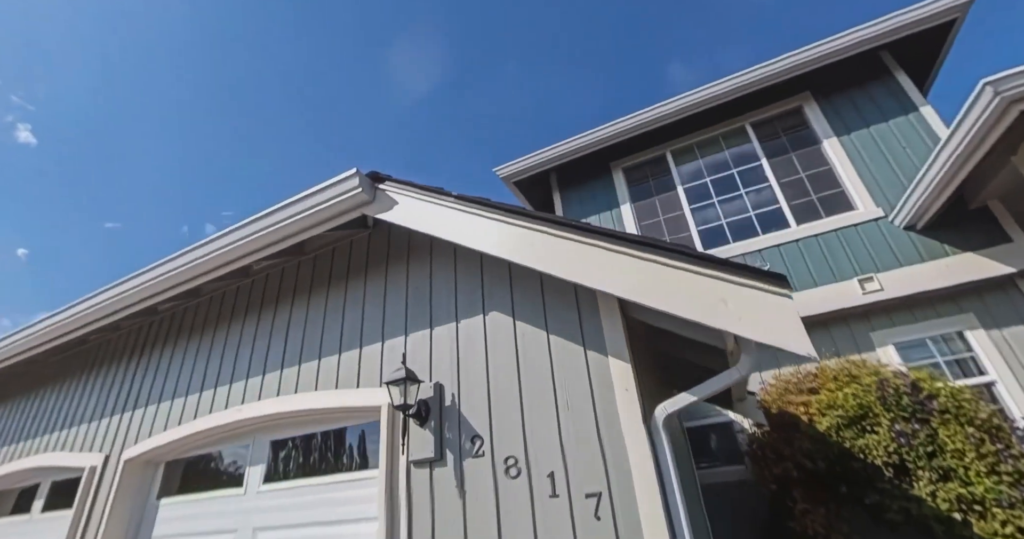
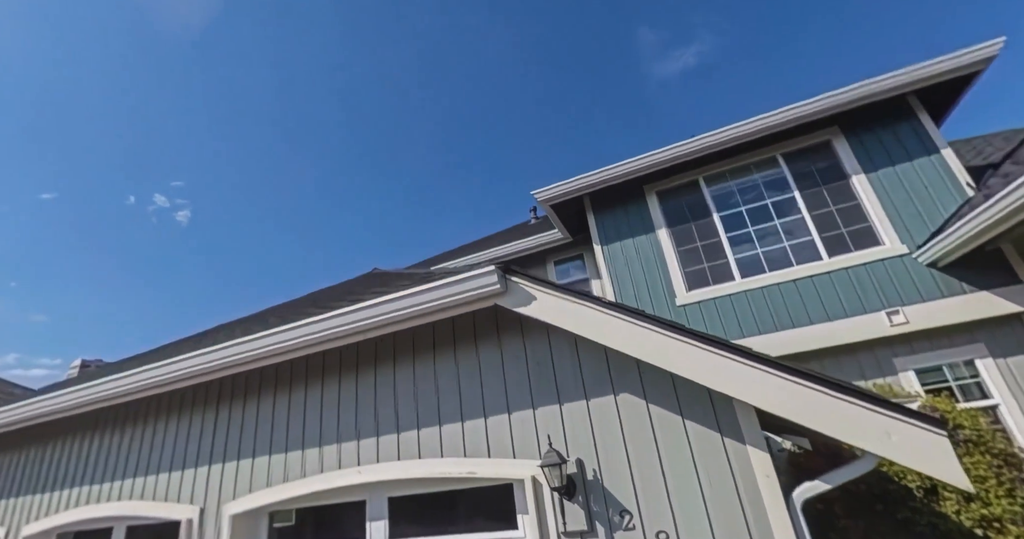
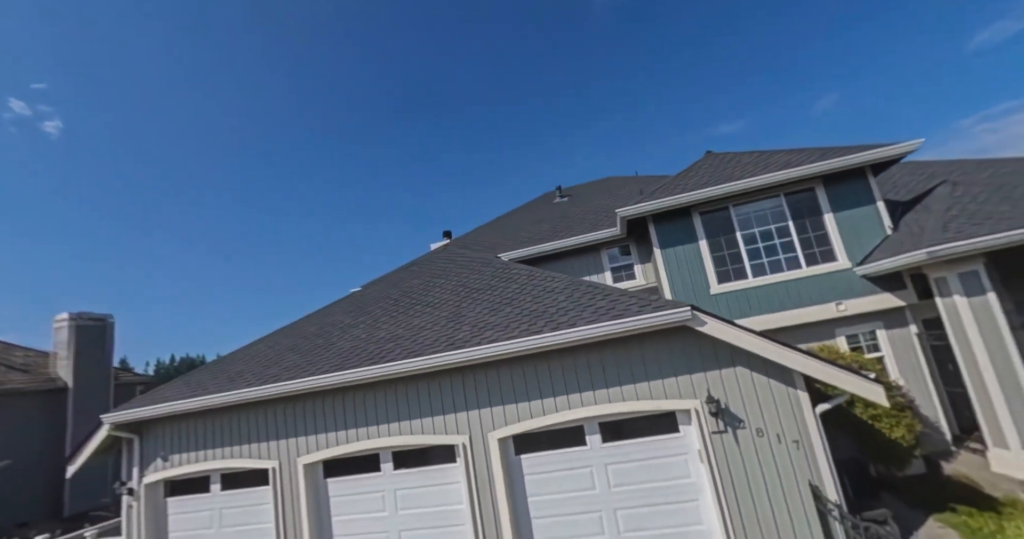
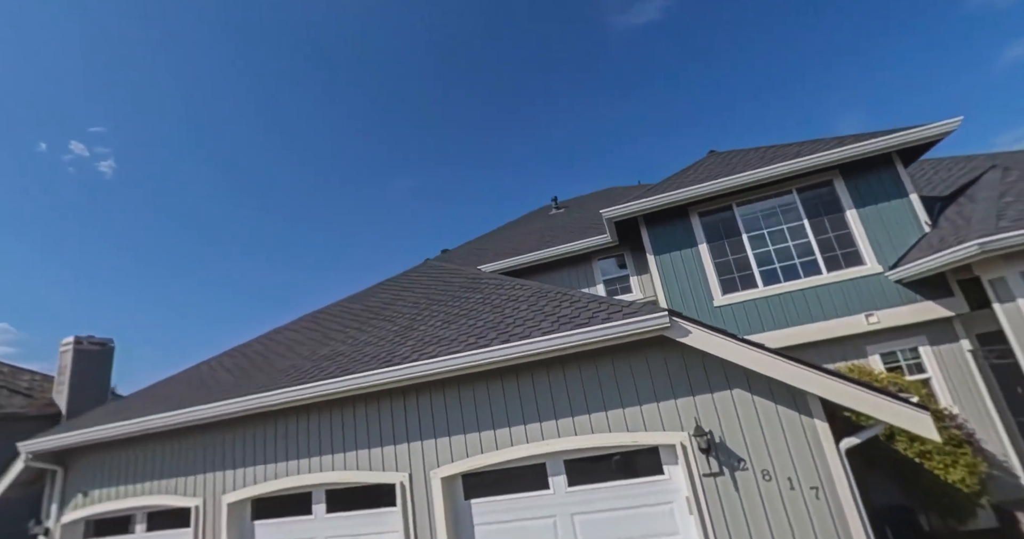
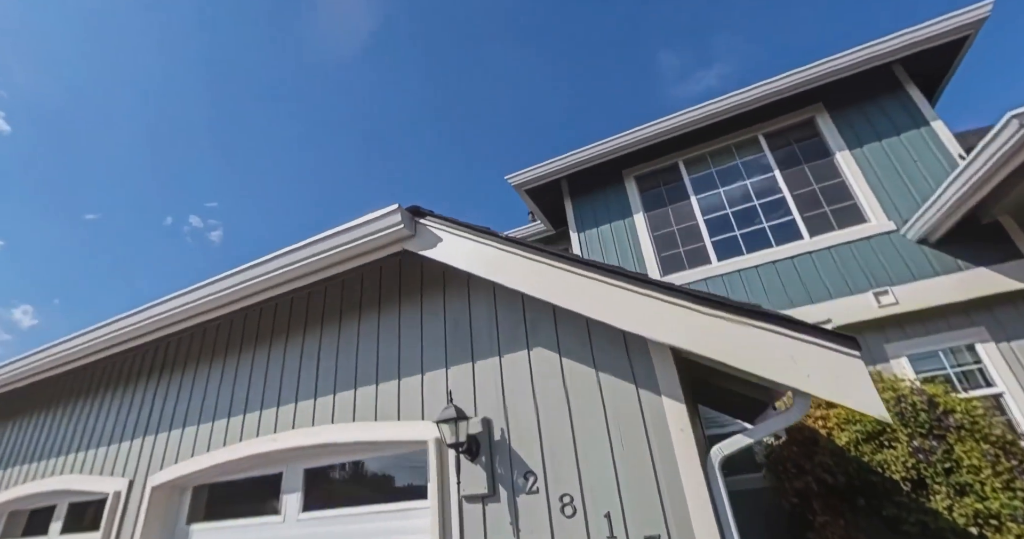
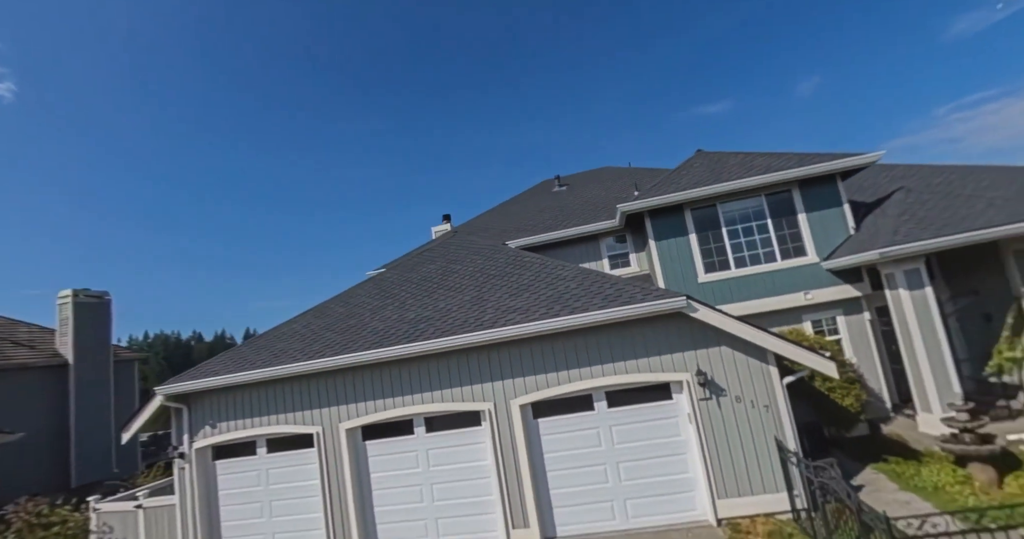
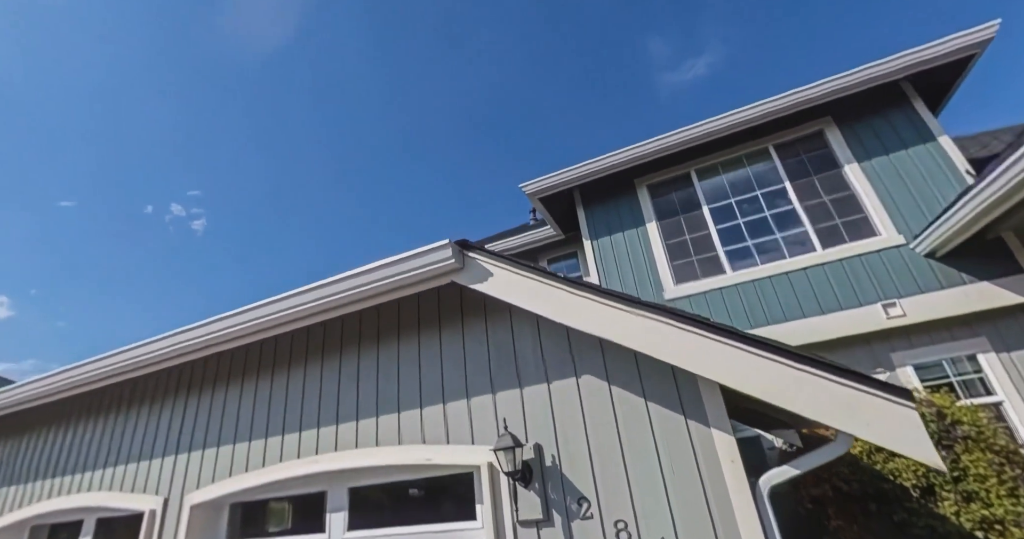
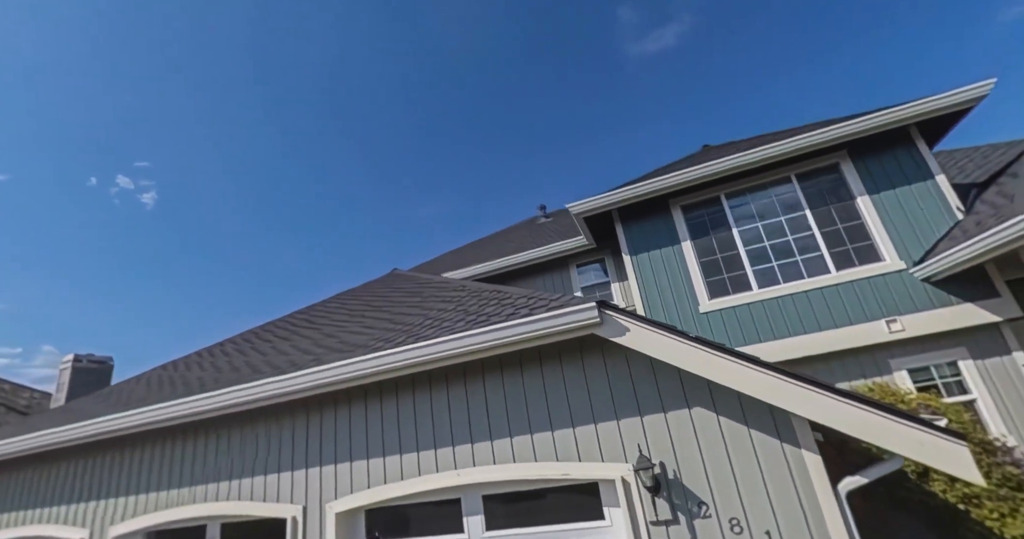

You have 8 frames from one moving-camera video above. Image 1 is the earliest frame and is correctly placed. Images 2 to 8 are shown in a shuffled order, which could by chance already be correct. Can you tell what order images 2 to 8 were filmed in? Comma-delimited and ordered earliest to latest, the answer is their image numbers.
5, 7, 2, 8, 4, 3, 6
